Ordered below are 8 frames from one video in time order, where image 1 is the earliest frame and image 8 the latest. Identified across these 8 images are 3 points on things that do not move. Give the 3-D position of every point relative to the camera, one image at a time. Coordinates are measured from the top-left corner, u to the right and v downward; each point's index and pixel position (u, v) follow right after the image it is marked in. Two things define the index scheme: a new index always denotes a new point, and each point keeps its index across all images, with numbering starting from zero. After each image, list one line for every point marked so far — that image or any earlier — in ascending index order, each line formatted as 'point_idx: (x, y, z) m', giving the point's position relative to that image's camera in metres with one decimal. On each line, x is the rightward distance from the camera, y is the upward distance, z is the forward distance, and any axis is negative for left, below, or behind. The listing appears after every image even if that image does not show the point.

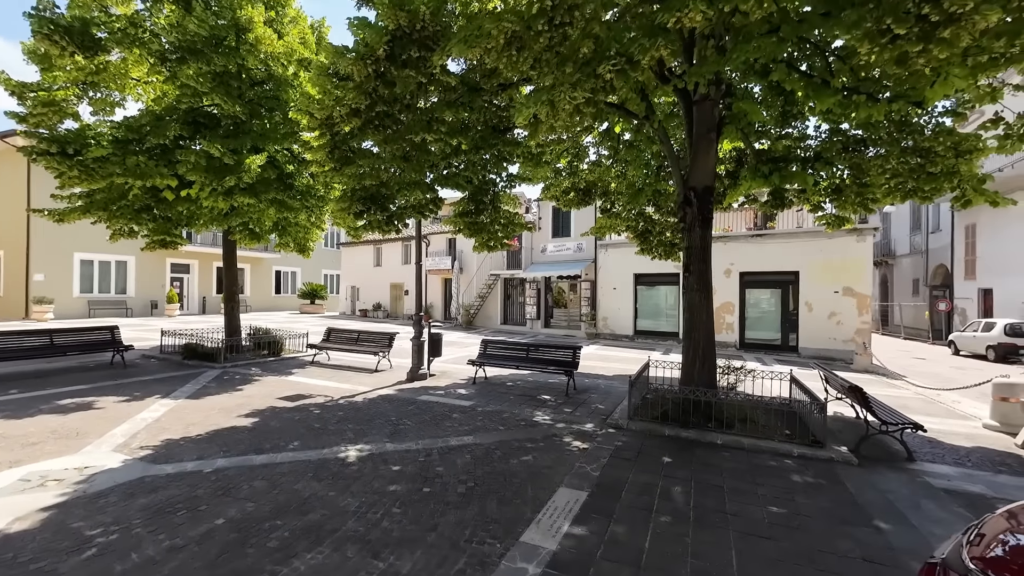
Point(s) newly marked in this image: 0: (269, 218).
0: (-5.5, +1.5, +9.9) m
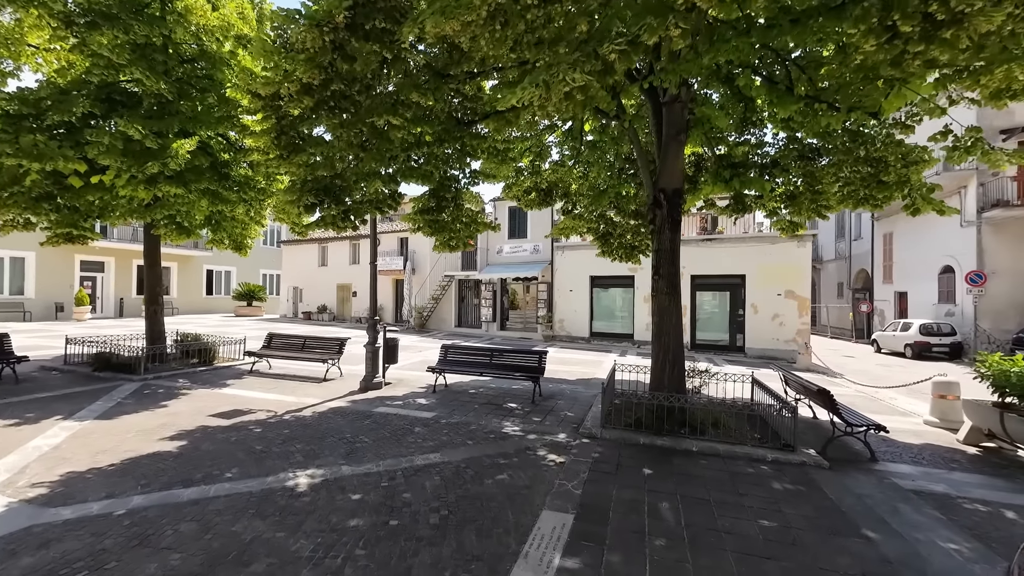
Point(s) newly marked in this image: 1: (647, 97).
0: (-6.3, +1.5, +8.9) m
1: (+2.1, +3.1, +7.0) m
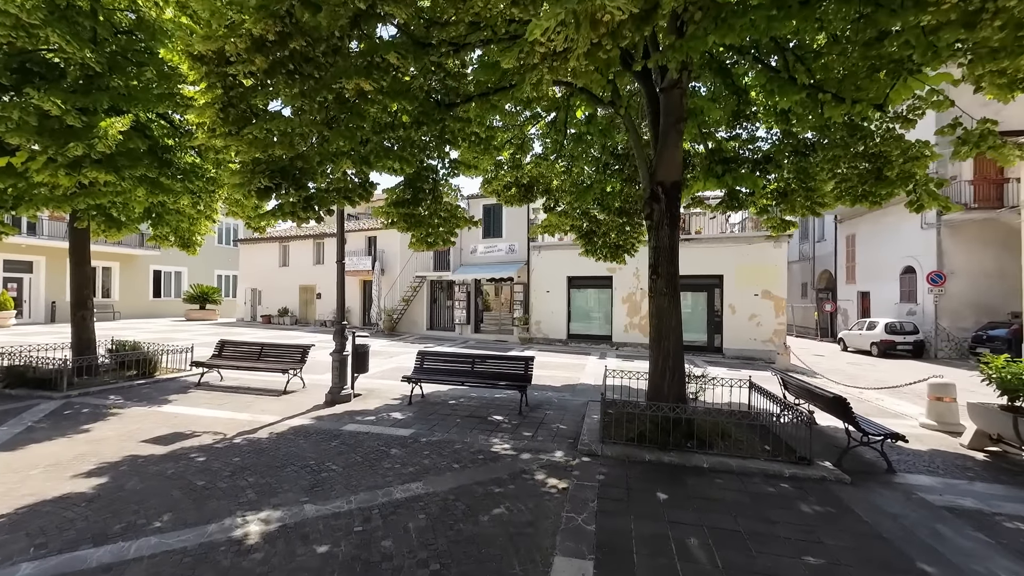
0: (-6.6, +1.5, +7.7) m
1: (+1.9, +3.1, +6.5) m
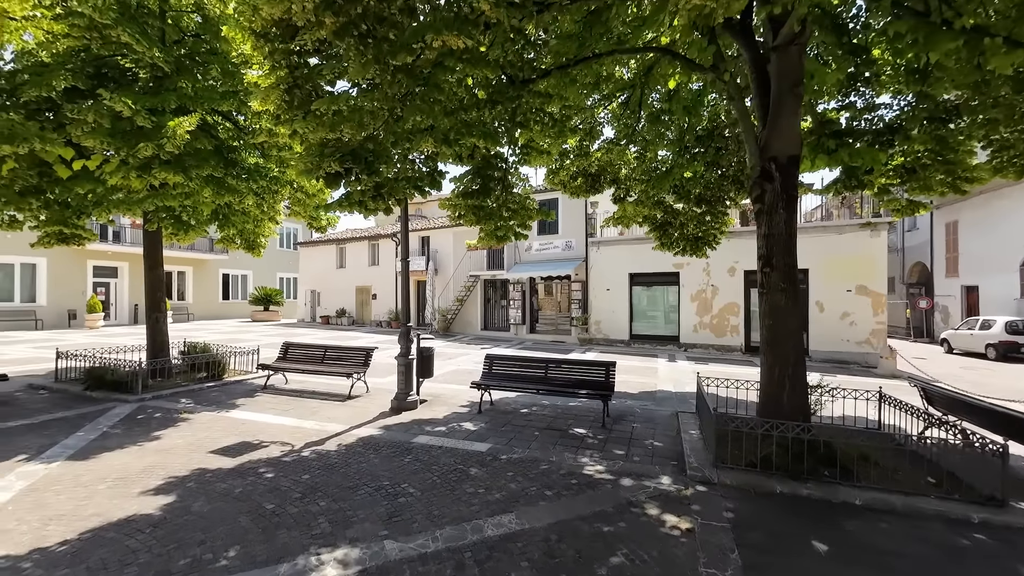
0: (-5.4, +1.4, +7.7) m
1: (+2.9, +3.1, +5.5) m
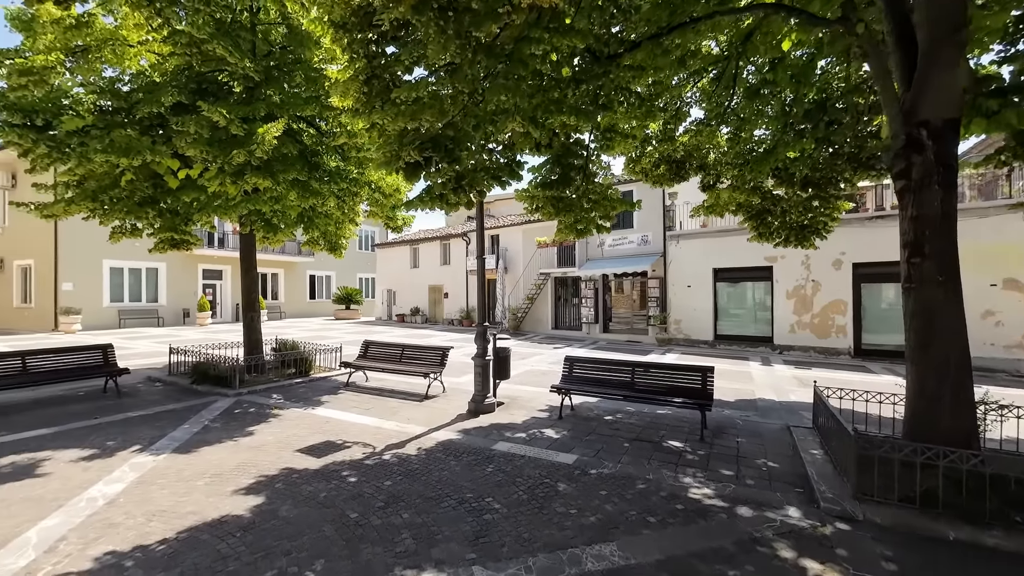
0: (-4.0, +1.4, +8.0) m
1: (+3.8, +3.2, +4.6) m
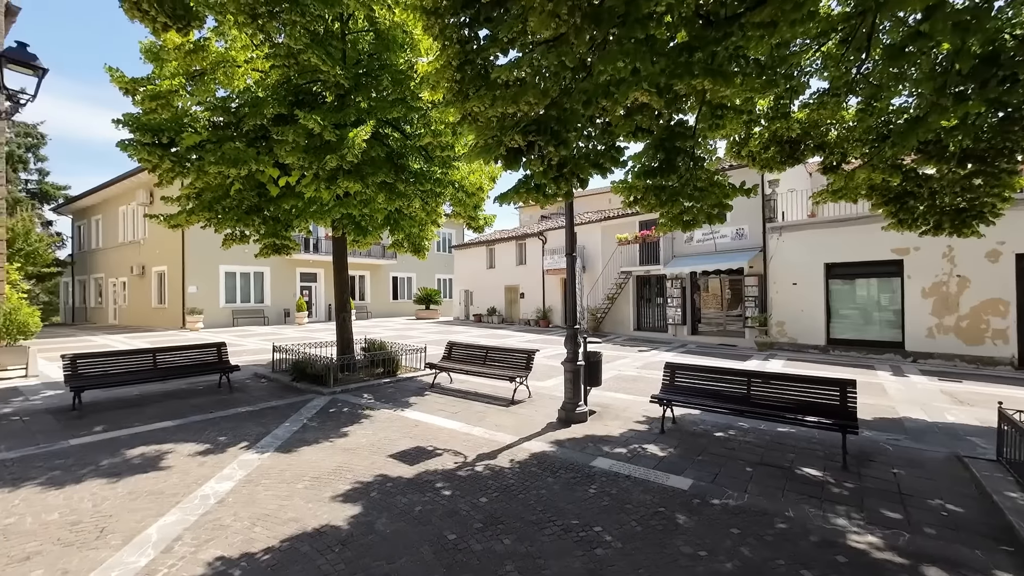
0: (-2.4, +1.4, +8.1) m
1: (+4.7, +3.2, +3.5) m
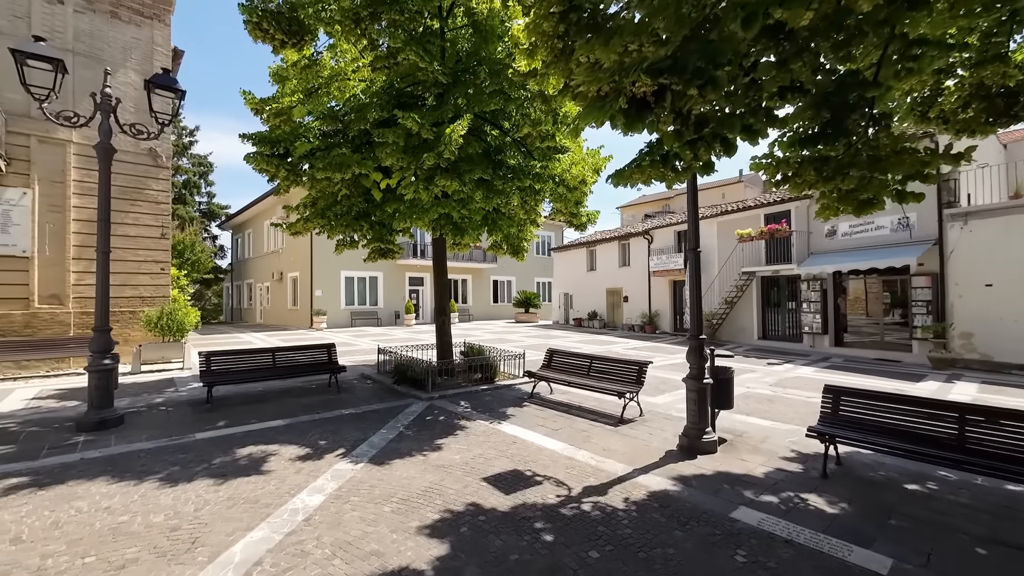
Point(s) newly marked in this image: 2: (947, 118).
0: (-0.6, +1.4, +7.8) m
1: (+5.4, +3.2, +1.6) m
2: (+6.1, +2.4, +6.2) m
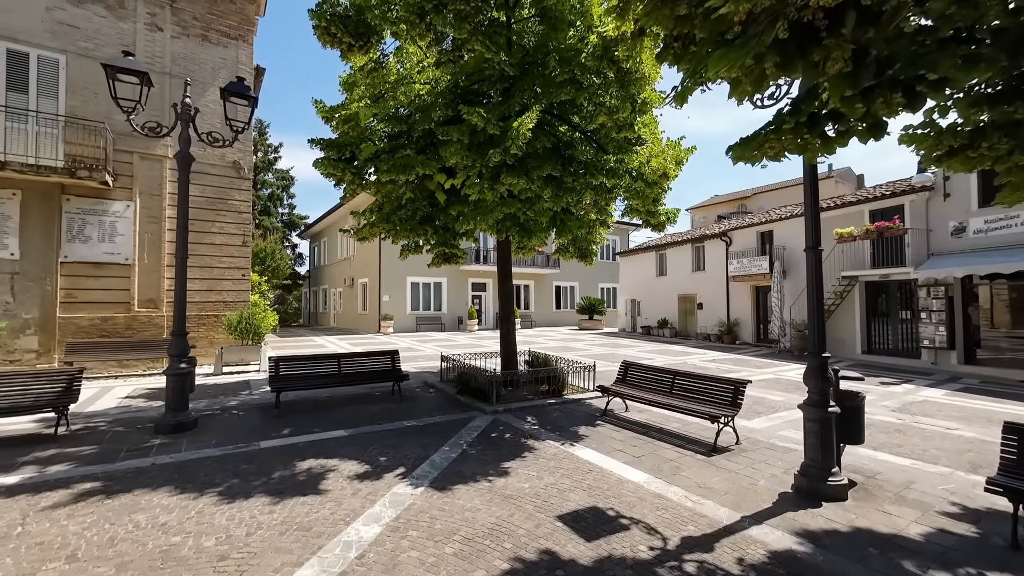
0: (+0.6, +1.3, +7.2) m
1: (+5.6, +3.2, +0.3) m
2: (+7.0, +2.3, +4.7) m
